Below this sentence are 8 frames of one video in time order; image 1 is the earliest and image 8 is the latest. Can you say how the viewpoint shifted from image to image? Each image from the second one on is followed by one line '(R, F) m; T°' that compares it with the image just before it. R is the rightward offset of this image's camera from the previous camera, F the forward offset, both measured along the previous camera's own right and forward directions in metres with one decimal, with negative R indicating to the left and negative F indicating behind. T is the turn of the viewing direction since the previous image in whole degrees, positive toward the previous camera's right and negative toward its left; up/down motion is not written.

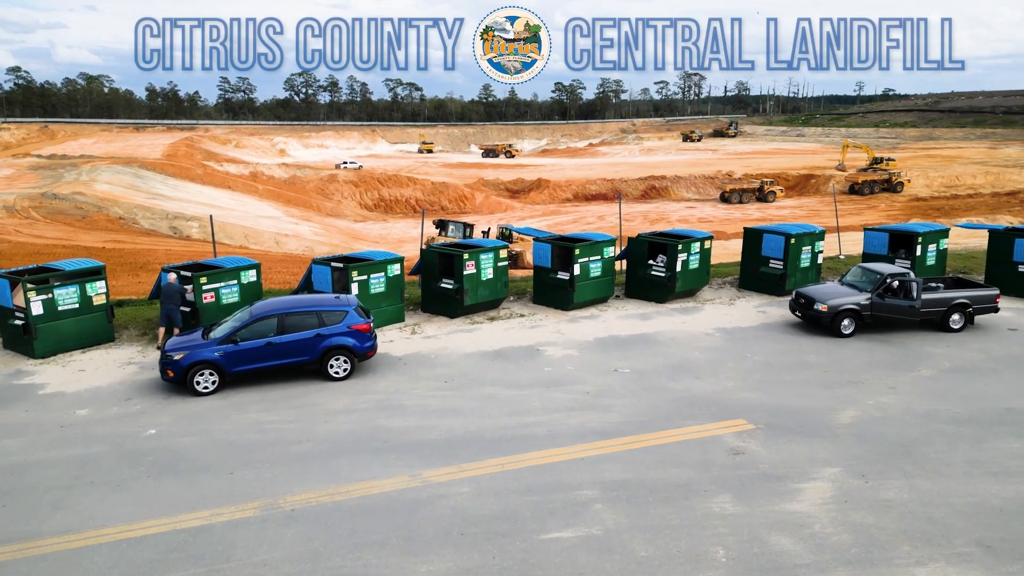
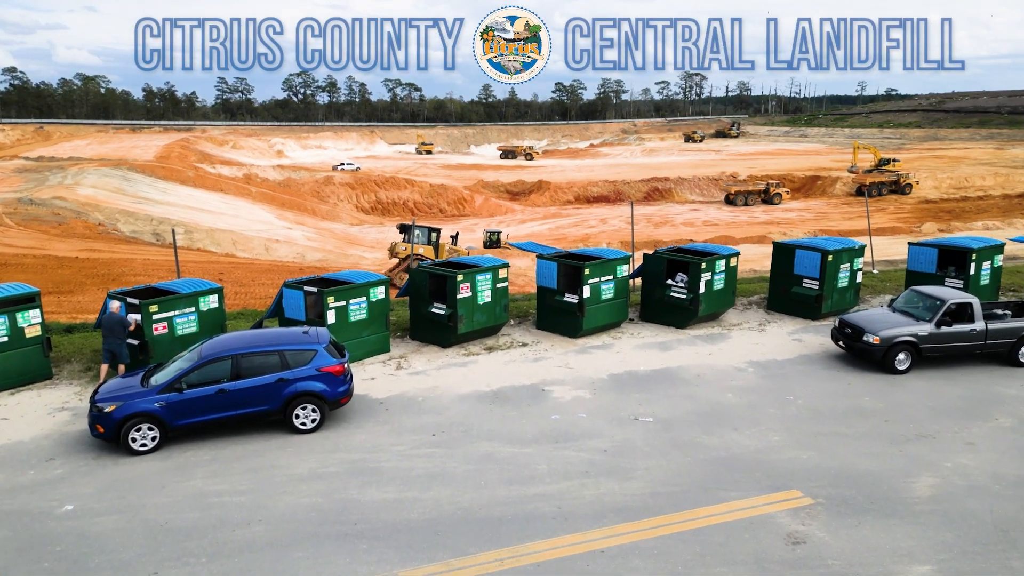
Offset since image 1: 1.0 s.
(0.0, +1.6) m; 0°
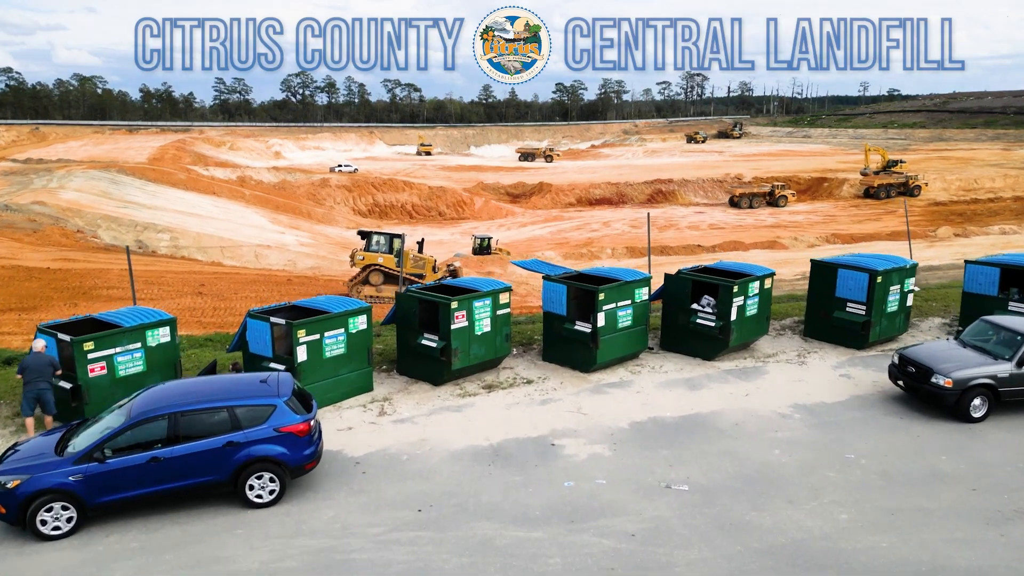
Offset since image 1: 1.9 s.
(0.0, +1.6) m; 0°
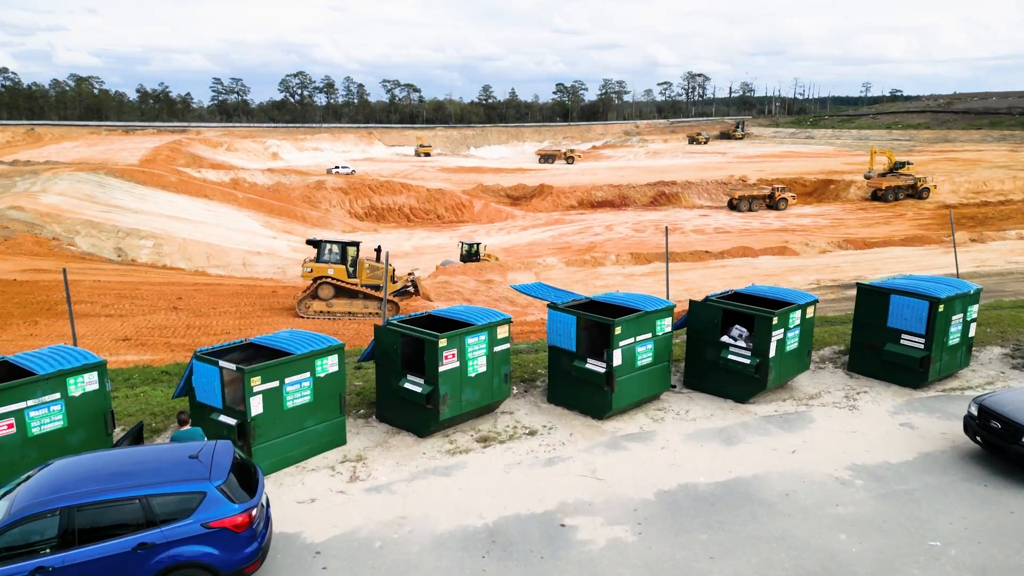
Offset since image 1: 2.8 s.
(0.0, +1.5) m; 0°
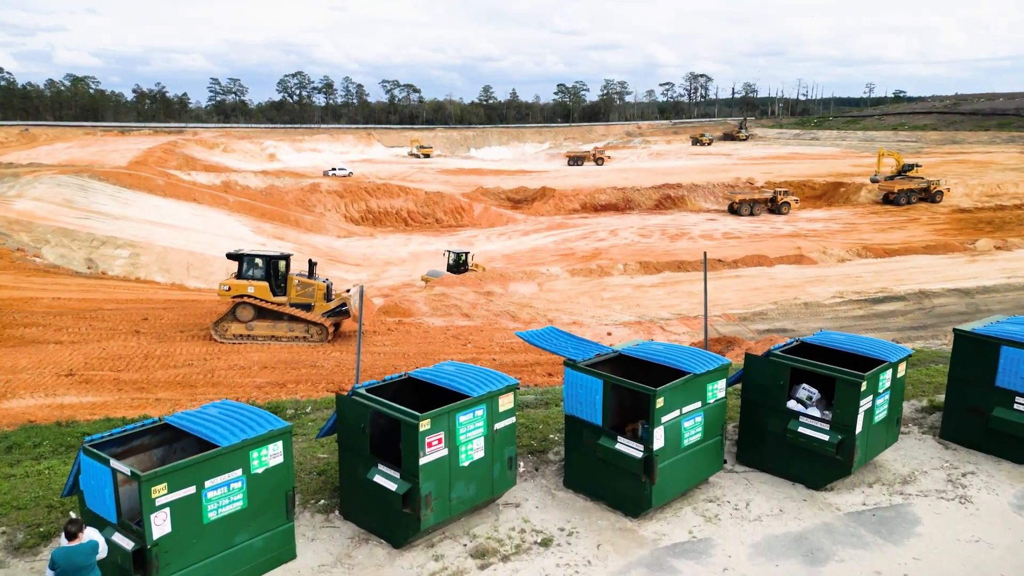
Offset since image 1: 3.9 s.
(-0.1, +2.1) m; 0°
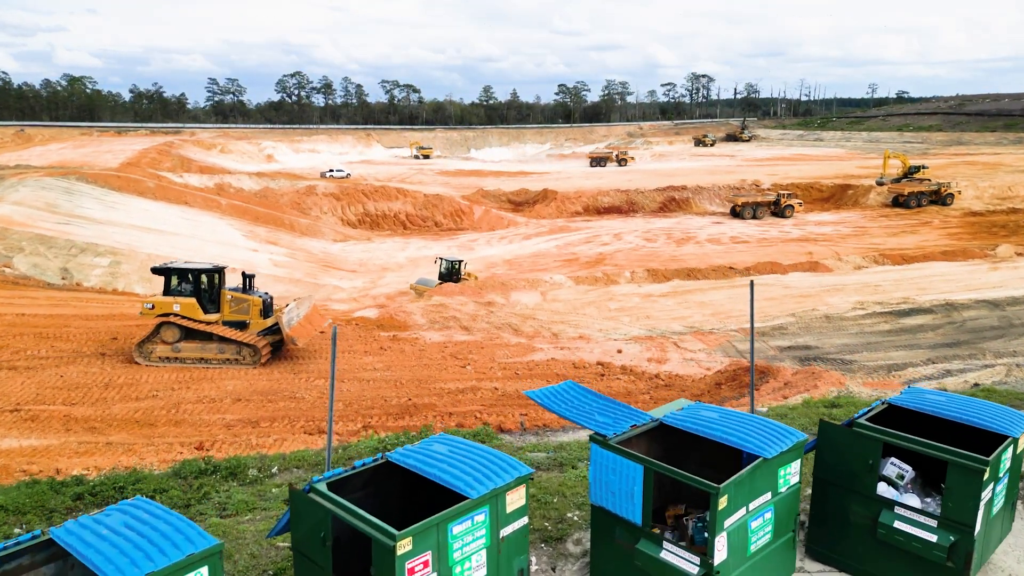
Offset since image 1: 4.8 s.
(-0.1, +1.6) m; 0°
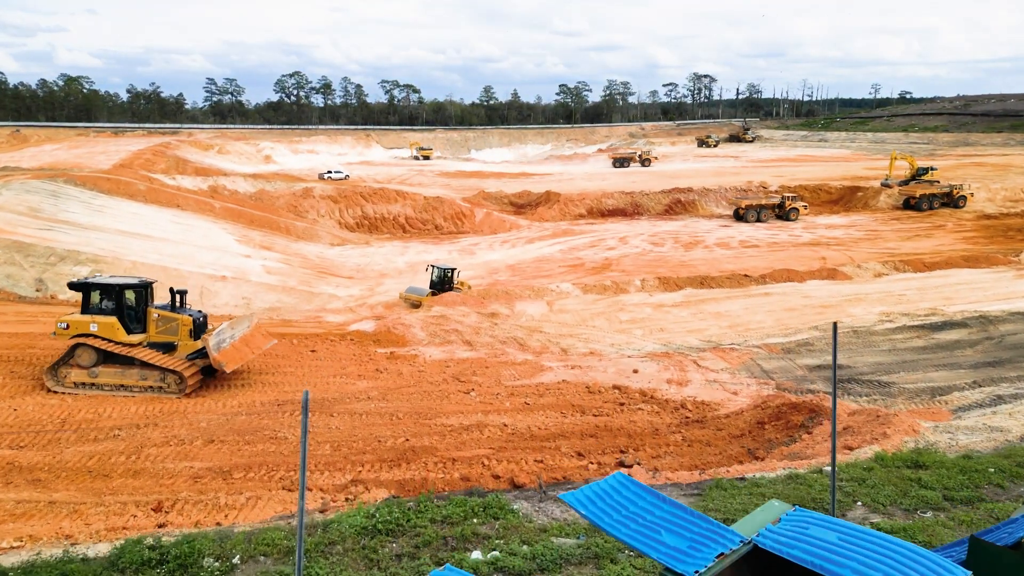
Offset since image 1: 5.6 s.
(-0.2, +1.6) m; 0°
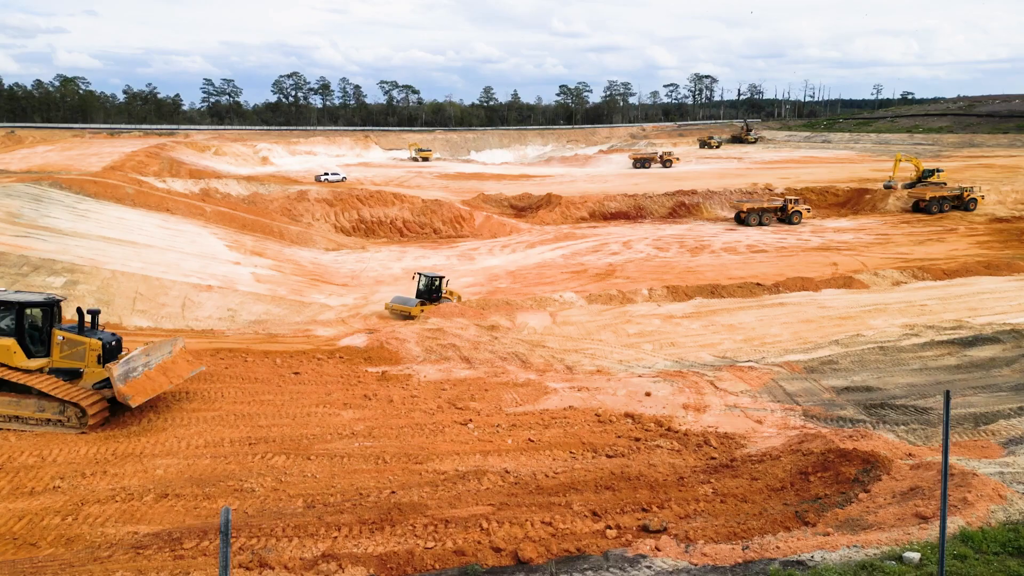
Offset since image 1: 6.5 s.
(0.0, +1.6) m; 0°
